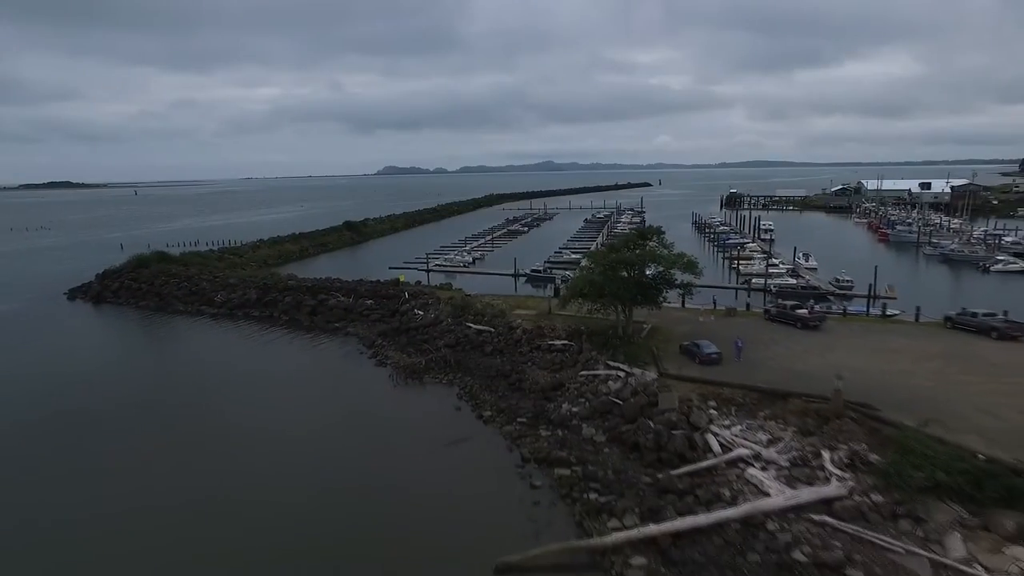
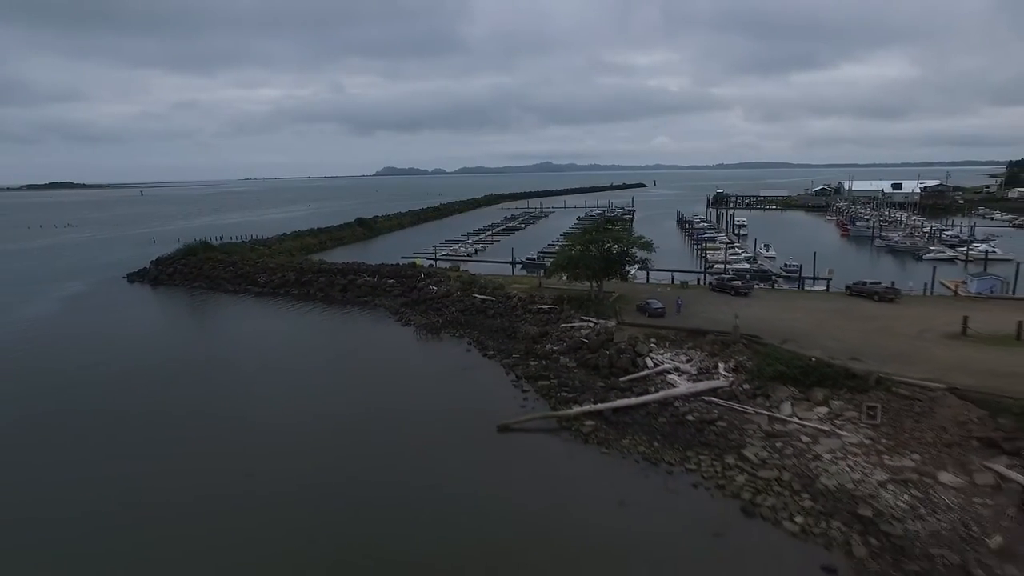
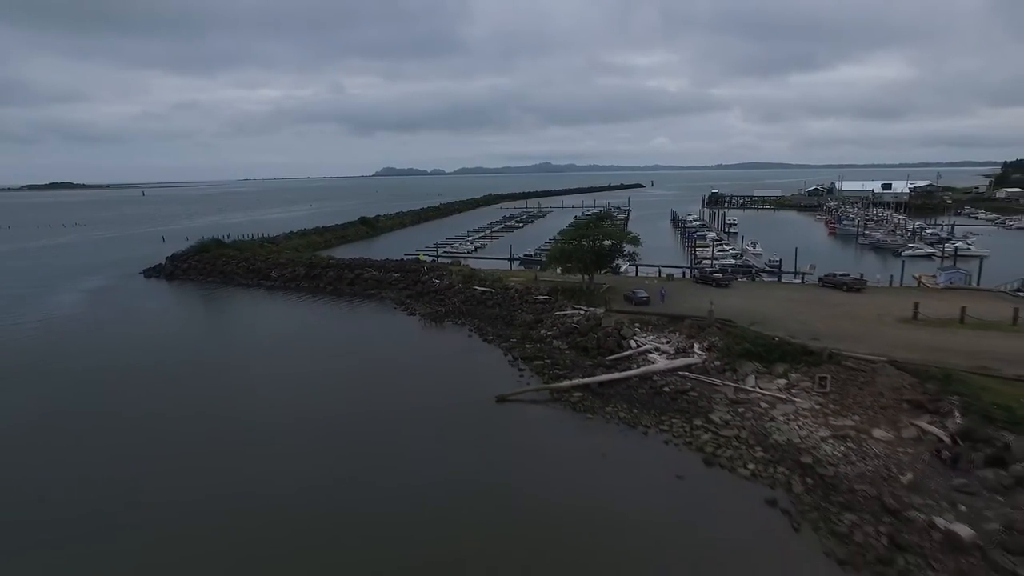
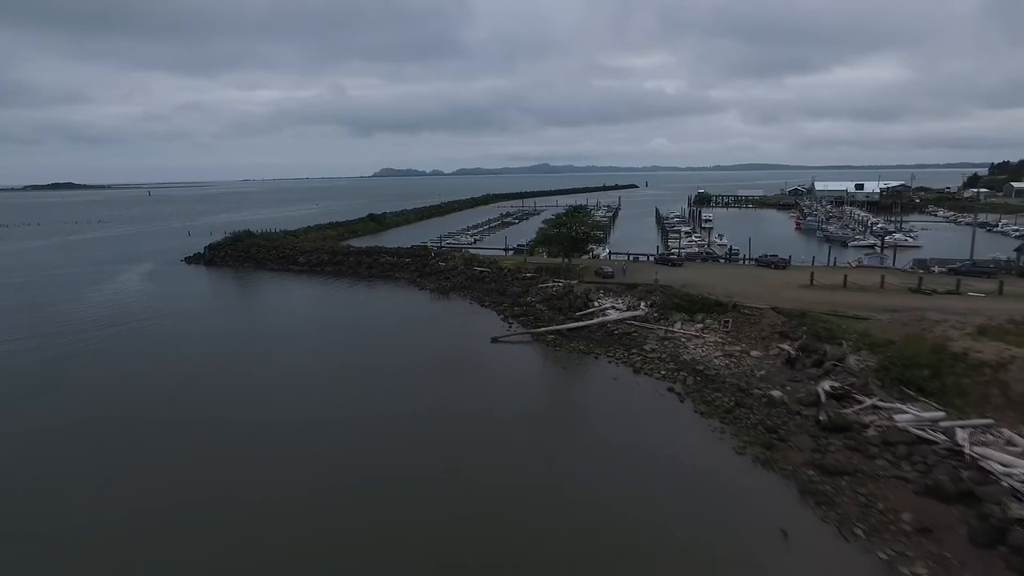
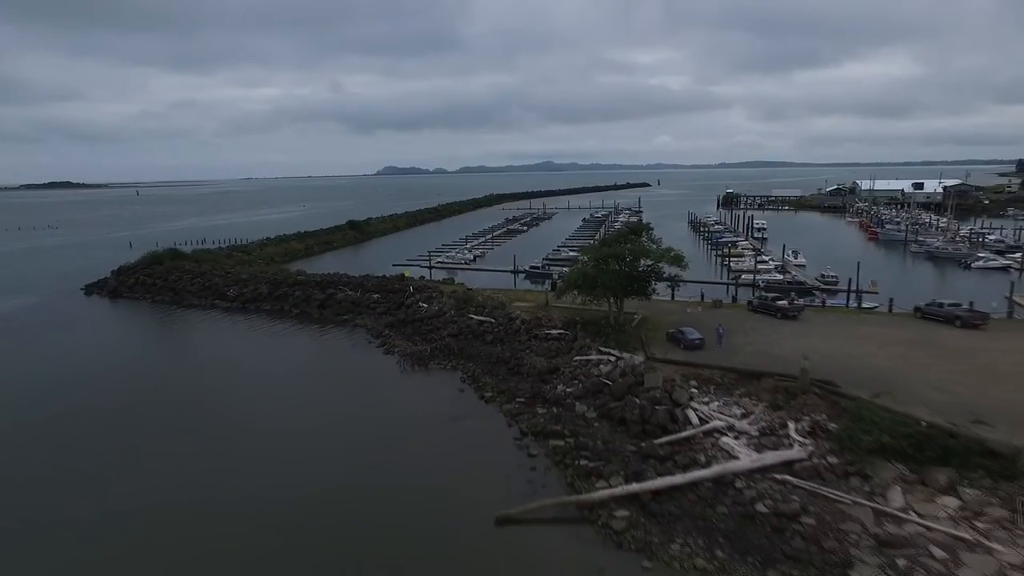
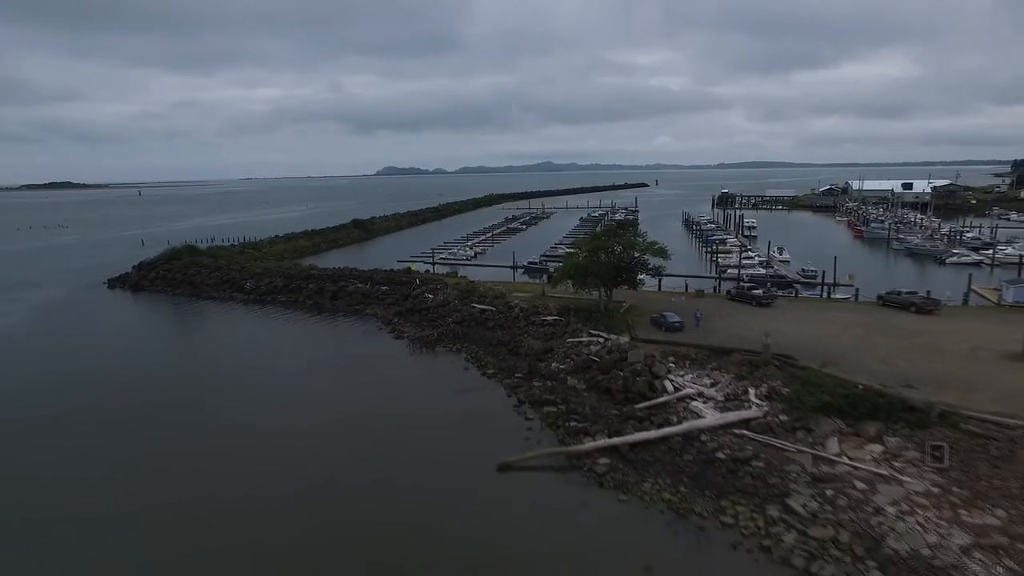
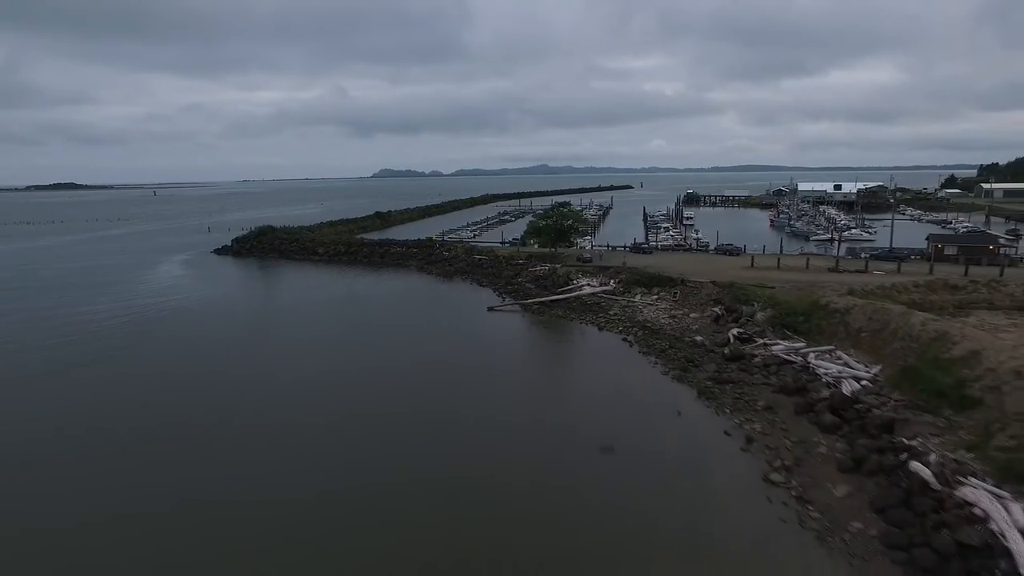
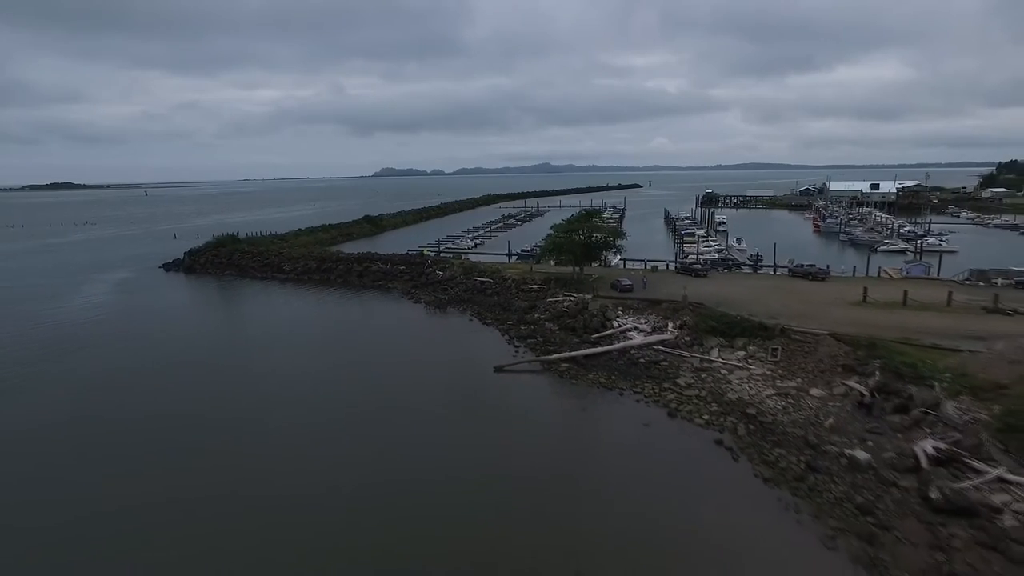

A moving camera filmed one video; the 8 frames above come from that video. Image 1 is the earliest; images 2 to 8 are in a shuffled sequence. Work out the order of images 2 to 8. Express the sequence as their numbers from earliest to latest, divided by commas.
5, 6, 2, 3, 8, 4, 7
